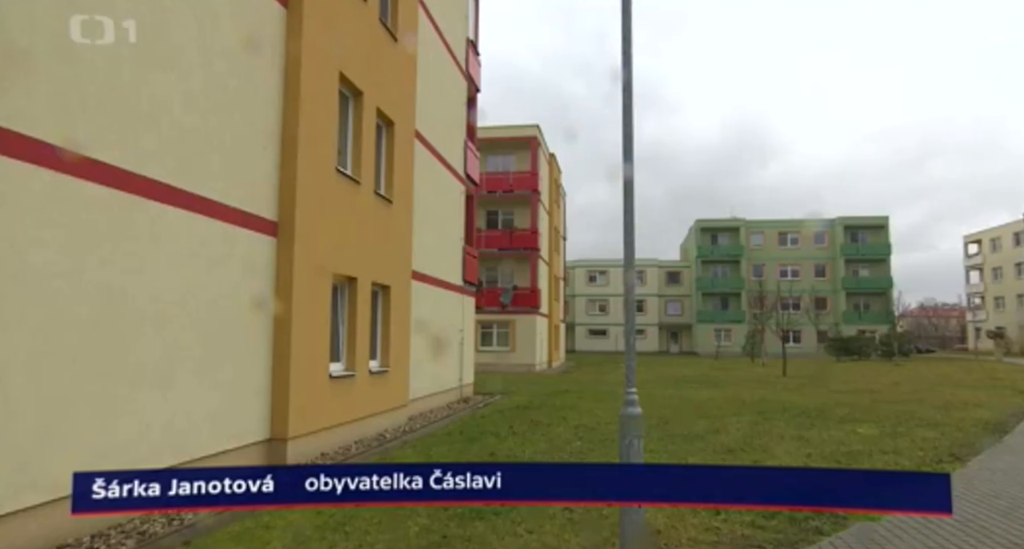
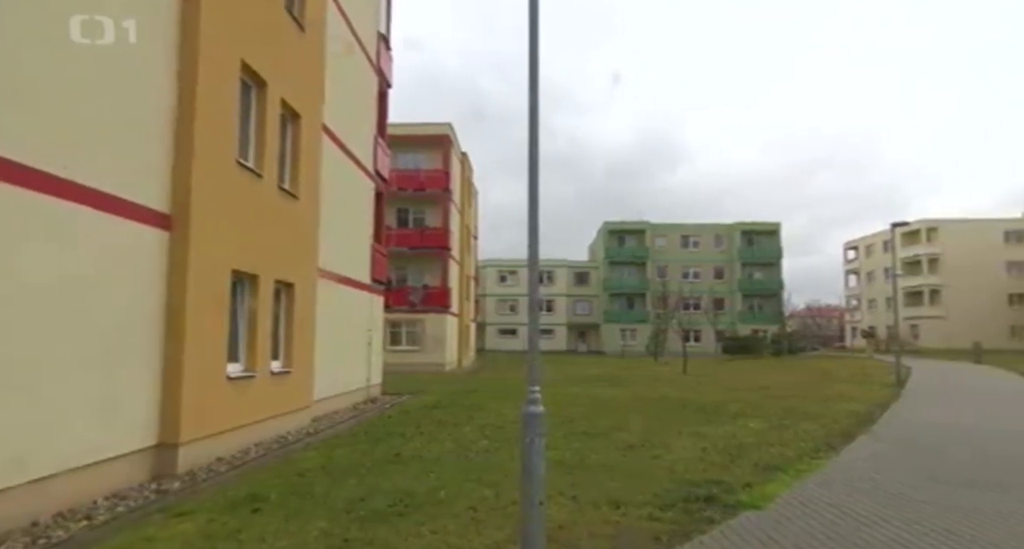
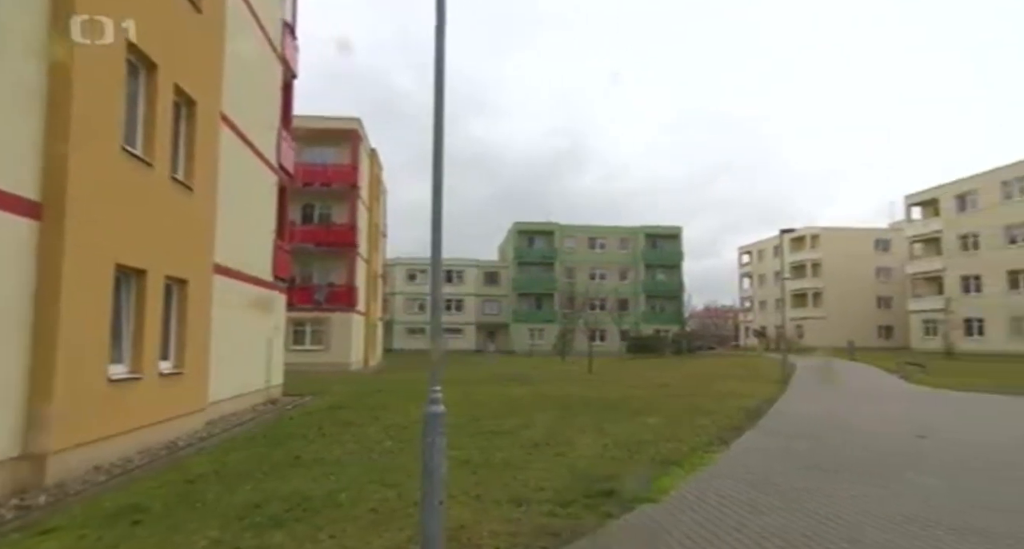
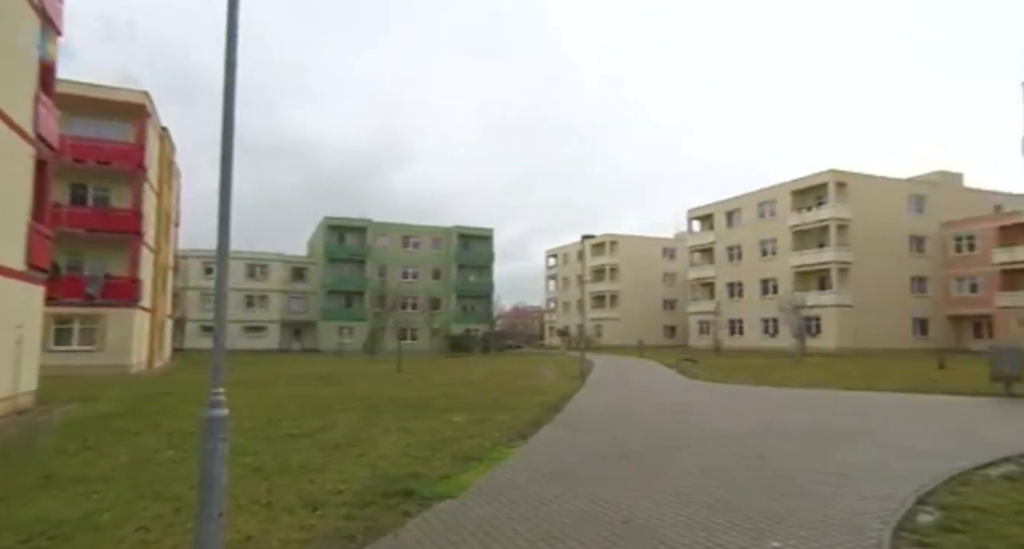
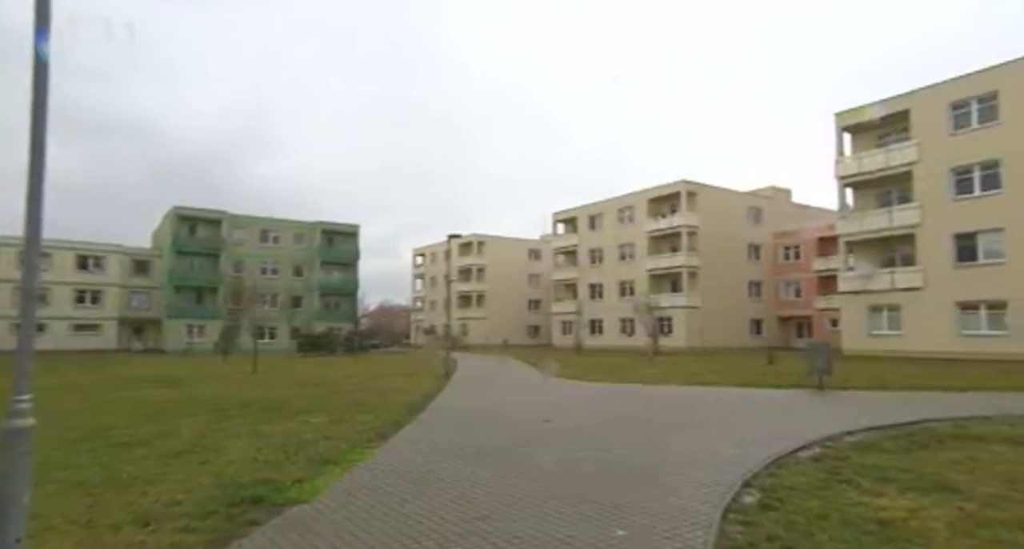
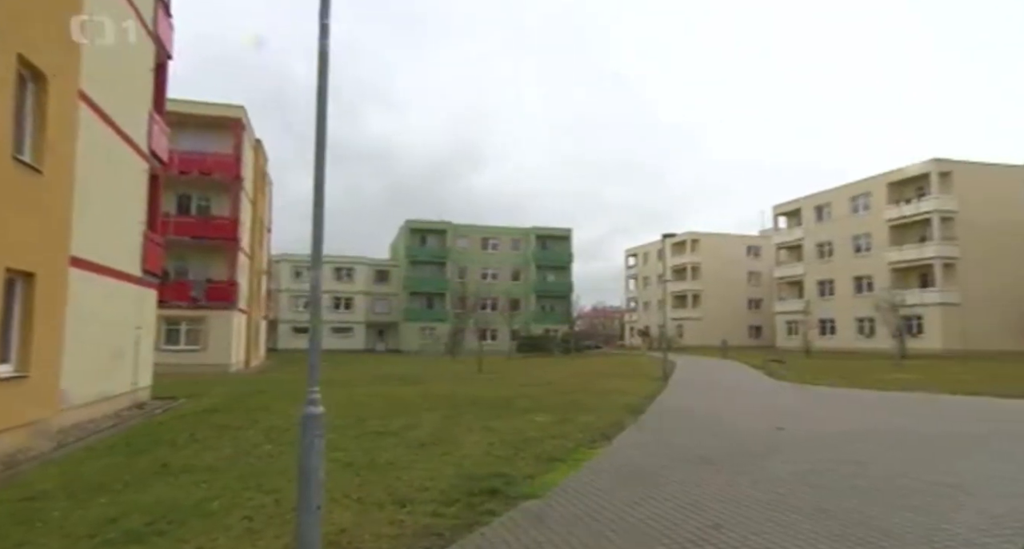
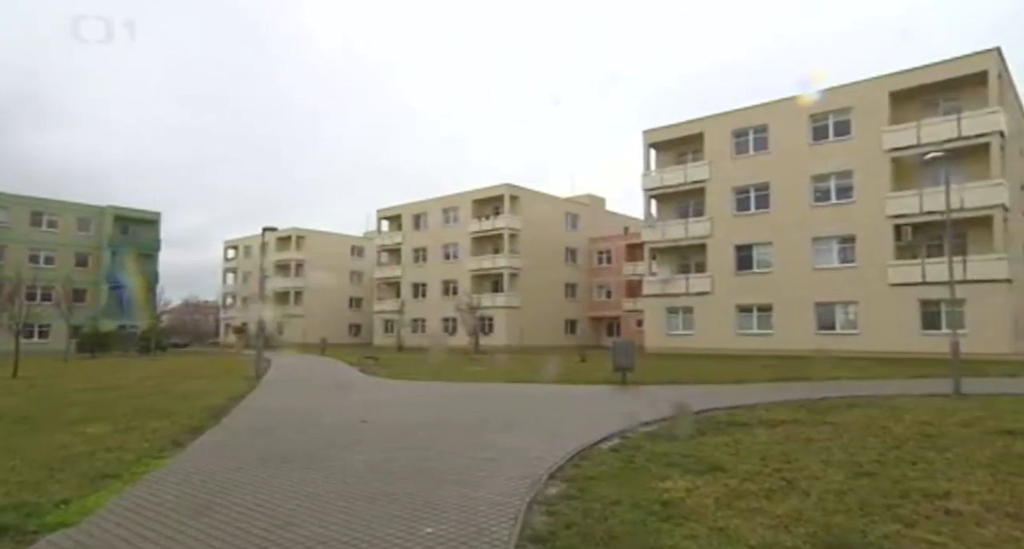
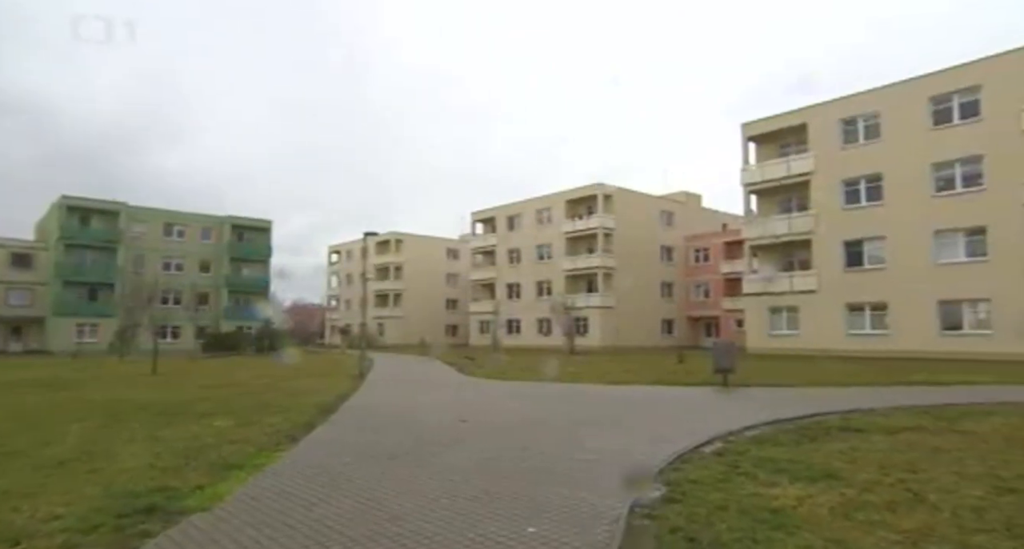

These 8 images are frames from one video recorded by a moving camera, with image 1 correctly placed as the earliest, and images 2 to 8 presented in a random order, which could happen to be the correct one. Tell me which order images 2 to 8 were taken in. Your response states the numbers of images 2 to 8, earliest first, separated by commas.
2, 3, 6, 4, 5, 8, 7
